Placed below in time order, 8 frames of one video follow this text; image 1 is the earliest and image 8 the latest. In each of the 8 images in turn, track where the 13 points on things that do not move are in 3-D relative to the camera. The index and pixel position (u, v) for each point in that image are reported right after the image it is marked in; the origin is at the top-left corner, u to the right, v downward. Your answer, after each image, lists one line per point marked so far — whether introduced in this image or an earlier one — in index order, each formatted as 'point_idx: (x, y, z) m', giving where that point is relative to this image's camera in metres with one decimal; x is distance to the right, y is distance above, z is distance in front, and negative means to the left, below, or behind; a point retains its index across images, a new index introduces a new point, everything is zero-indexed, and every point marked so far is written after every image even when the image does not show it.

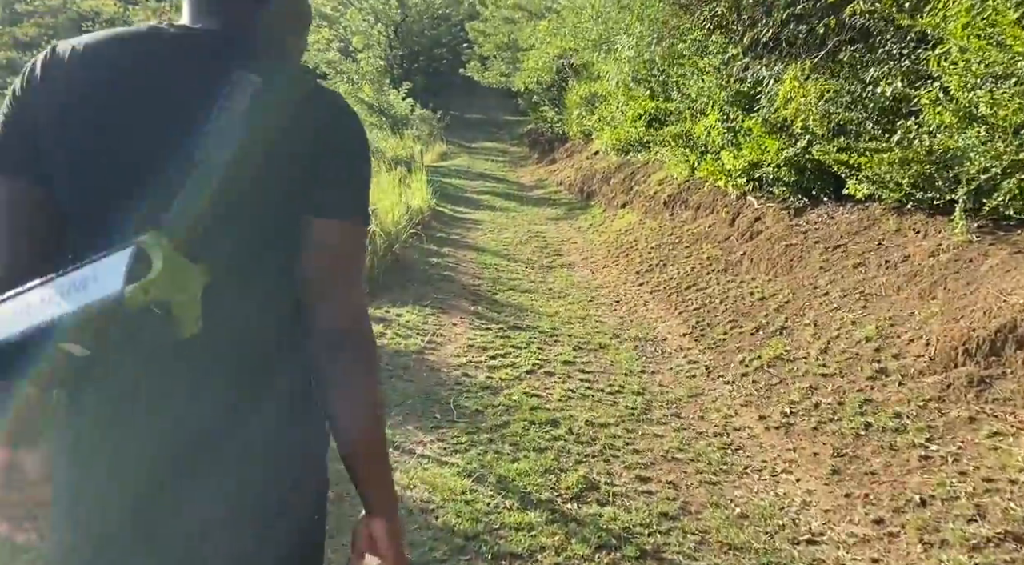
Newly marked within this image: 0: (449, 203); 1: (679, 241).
0: (-1.2, +1.6, +14.7) m
1: (+2.0, +0.5, +8.4) m
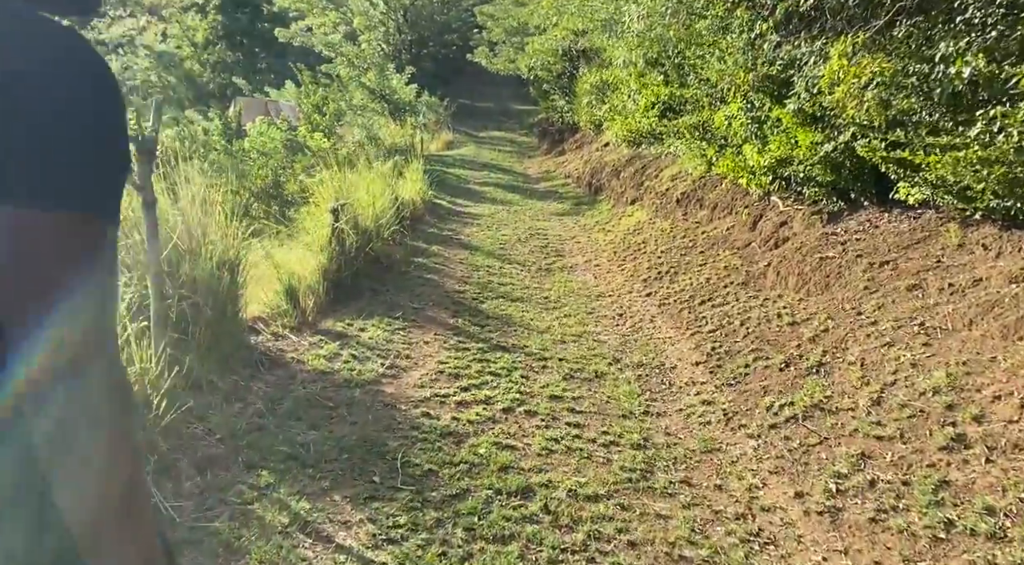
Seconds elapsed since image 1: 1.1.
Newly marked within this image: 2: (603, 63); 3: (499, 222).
0: (-1.2, +1.7, +13.8) m
1: (+1.9, +0.4, +7.5) m
2: (+2.0, +4.7, +15.4) m
3: (-0.2, +1.0, +11.7) m
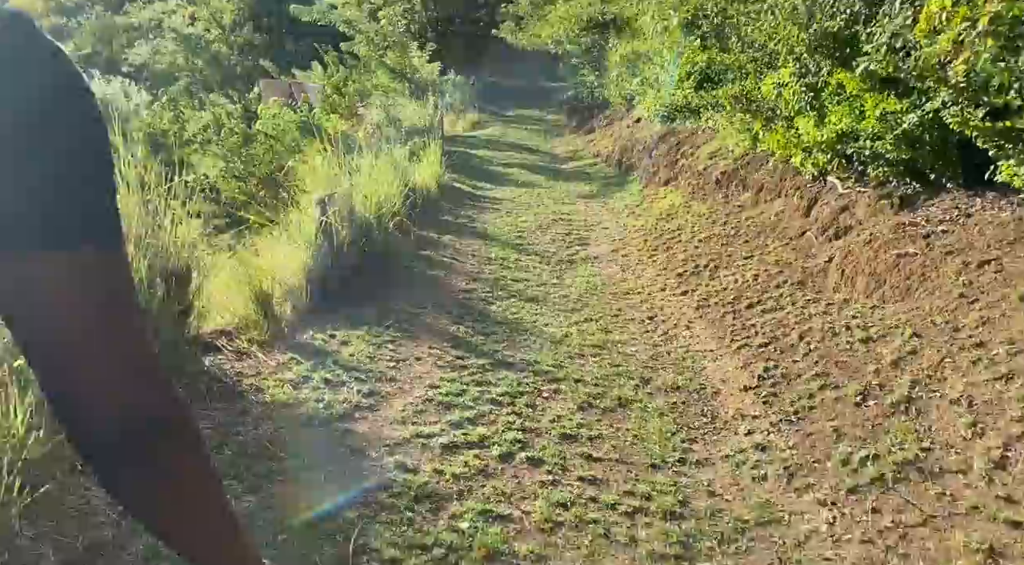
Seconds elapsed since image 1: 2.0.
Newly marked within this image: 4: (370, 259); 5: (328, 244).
0: (-0.7, +1.9, +13.0) m
1: (+2.1, +0.4, +6.6) m
2: (+2.5, +5.0, +14.4) m
3: (+0.1, +1.2, +10.9) m
4: (-1.2, +0.2, +6.0) m
5: (-1.4, +0.3, +5.4) m
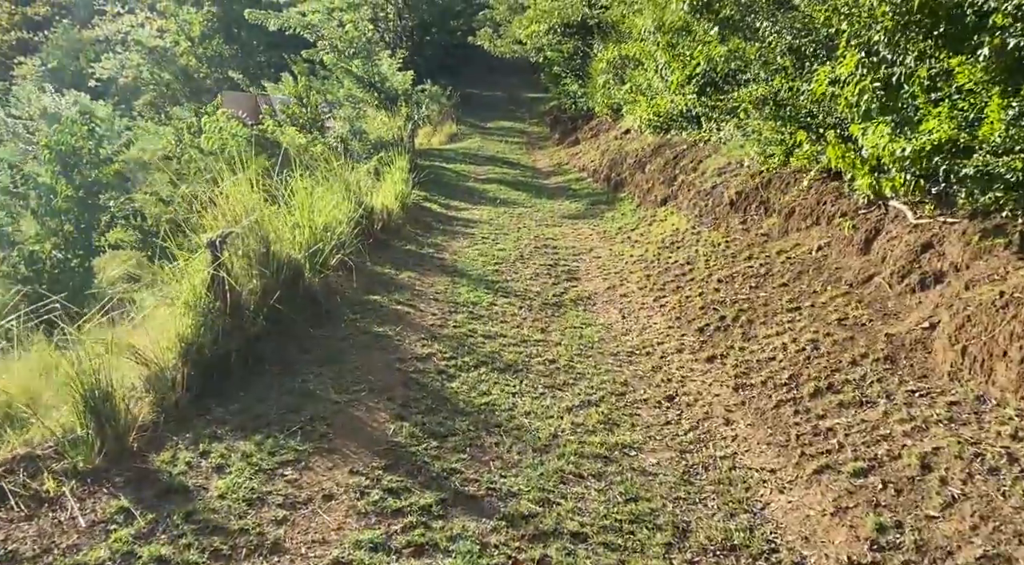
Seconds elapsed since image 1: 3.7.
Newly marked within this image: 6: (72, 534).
0: (-1.1, +1.4, +11.6) m
1: (+1.9, +0.1, +5.2) m
2: (+2.0, +4.5, +13.0) m
3: (-0.2, +0.7, +9.4) m
4: (-1.4, -0.2, +4.5) m
5: (-1.6, -0.1, +3.9) m
6: (-1.5, -0.8, +2.4) m
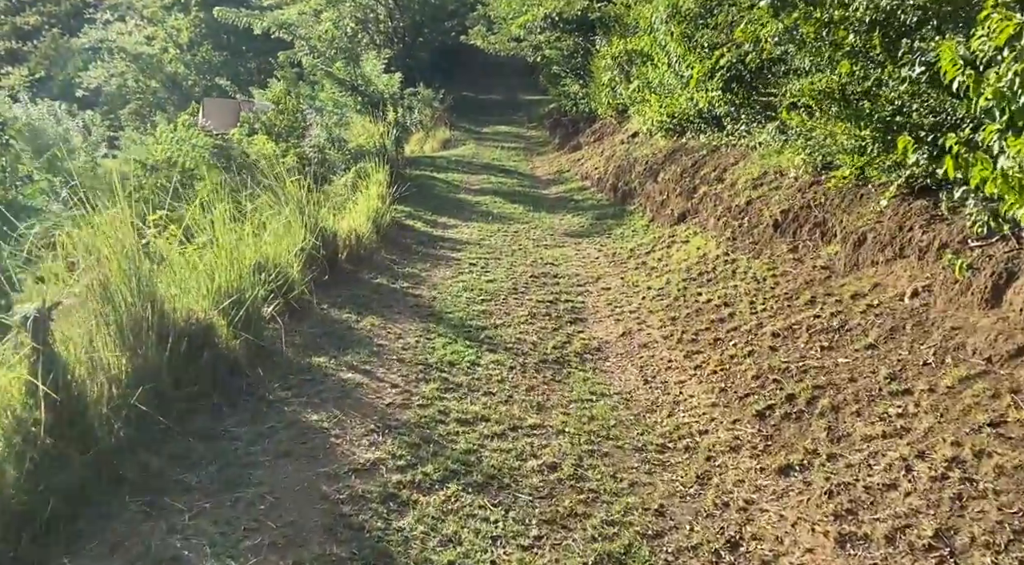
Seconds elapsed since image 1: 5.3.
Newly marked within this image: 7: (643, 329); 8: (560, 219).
0: (-1.2, +1.0, +10.2) m
1: (+1.8, -0.2, +3.8) m
2: (+1.9, +4.1, +11.7) m
3: (-0.2, +0.4, +8.1) m
4: (-1.5, -0.6, +3.2) m
5: (-1.6, -0.5, +2.5) m
6: (-1.5, -1.2, +1.1) m
7: (+0.9, -0.3, +5.1) m
8: (+0.6, +0.8, +9.5) m
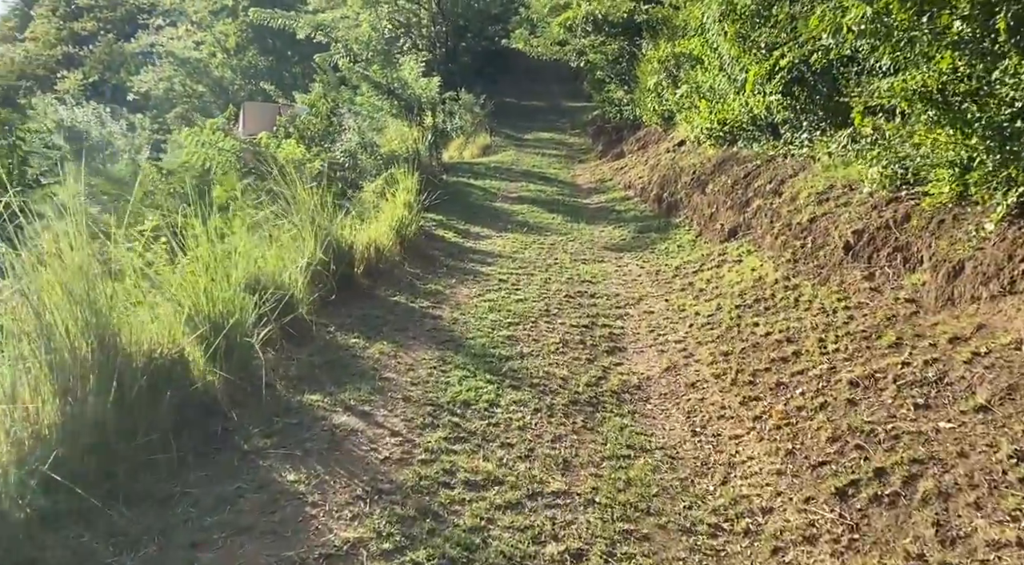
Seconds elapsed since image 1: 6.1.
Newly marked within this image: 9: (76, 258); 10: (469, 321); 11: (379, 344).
0: (-0.7, +0.8, +9.6) m
1: (+1.9, -0.4, +3.1) m
2: (+2.5, +3.9, +11.0) m
3: (+0.1, +0.2, +7.4) m
4: (-1.4, -0.7, +2.6) m
5: (-1.6, -0.6, +2.0) m
6: (-1.6, -1.3, +0.5) m
7: (+1.1, -0.5, +4.4) m
8: (+1.1, +0.6, +8.8) m
9: (-1.6, +0.1, +2.6) m
10: (-0.3, -0.3, +5.4) m
11: (-0.9, -0.4, +4.6) m
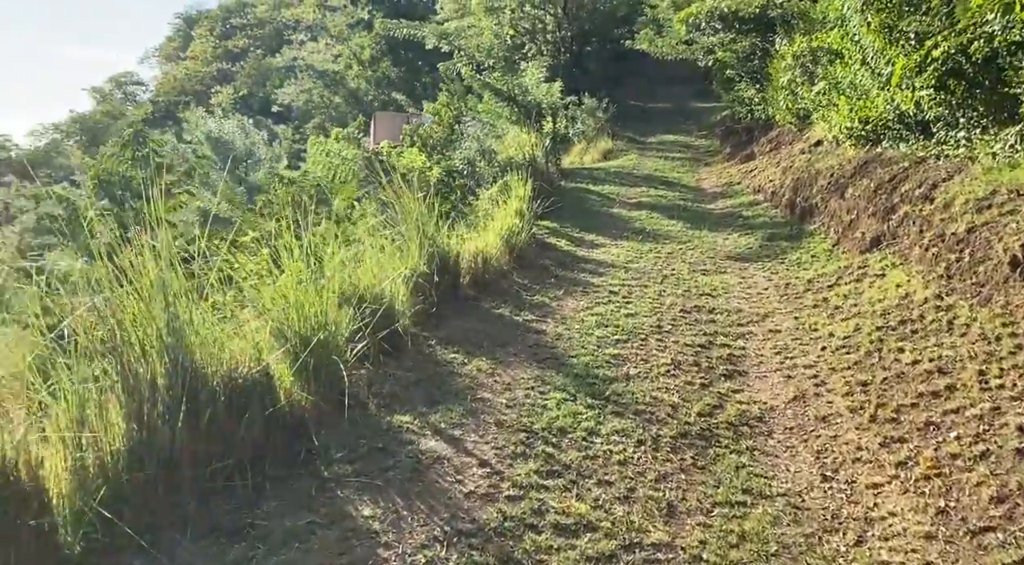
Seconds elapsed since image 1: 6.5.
0: (+0.8, +0.7, +9.4) m
1: (+2.2, -0.5, +2.5) m
2: (+4.3, +3.7, +10.1) m
3: (+1.2, 0.0, +7.0) m
4: (-1.1, -0.7, +2.5) m
5: (-1.4, -0.6, +1.9) m
6: (-1.7, -1.3, +0.5) m
7: (+1.7, -0.6, +3.9) m
8: (+2.4, +0.5, +8.3) m
9: (-1.3, 0.0, +2.6) m
10: (+0.4, -0.4, +5.1) m
11: (-0.2, -0.5, +4.4) m
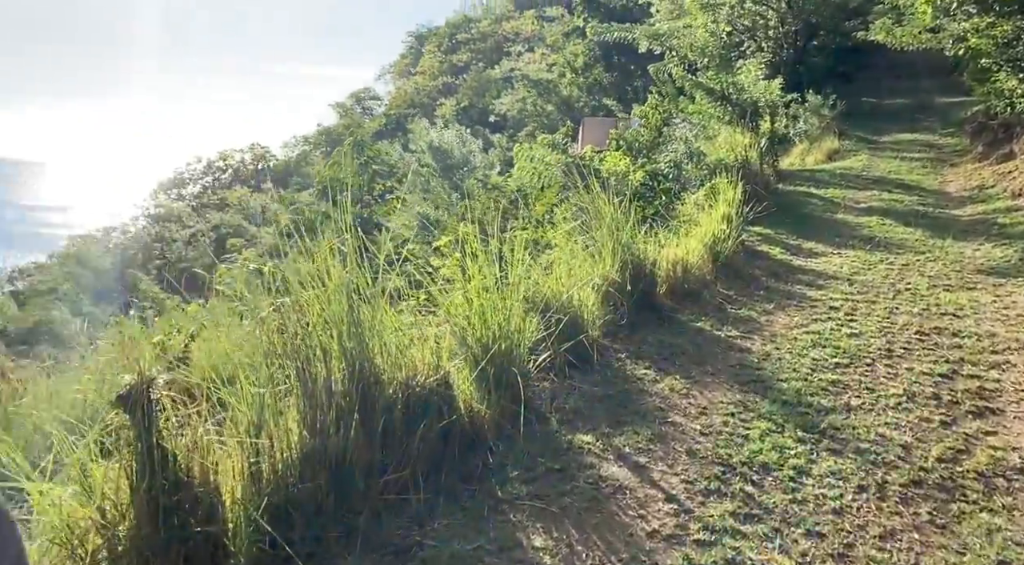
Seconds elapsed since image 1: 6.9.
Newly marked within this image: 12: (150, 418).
0: (+3.3, +0.6, +8.5) m
1: (+2.7, -0.7, +1.5) m
2: (+6.9, +3.4, +8.3) m
3: (+3.0, -0.1, +6.2) m
4: (-0.5, -0.7, +2.5) m
5: (-0.9, -0.6, +2.0) m
6: (-1.6, -1.3, +0.7) m
7: (+2.6, -0.7, +3.1) m
8: (+4.5, +0.3, +7.0) m
9: (-0.6, 0.0, +2.6) m
10: (+1.7, -0.5, +4.5) m
11: (+0.9, -0.6, +4.1) m
12: (-1.0, -0.4, +2.1) m
